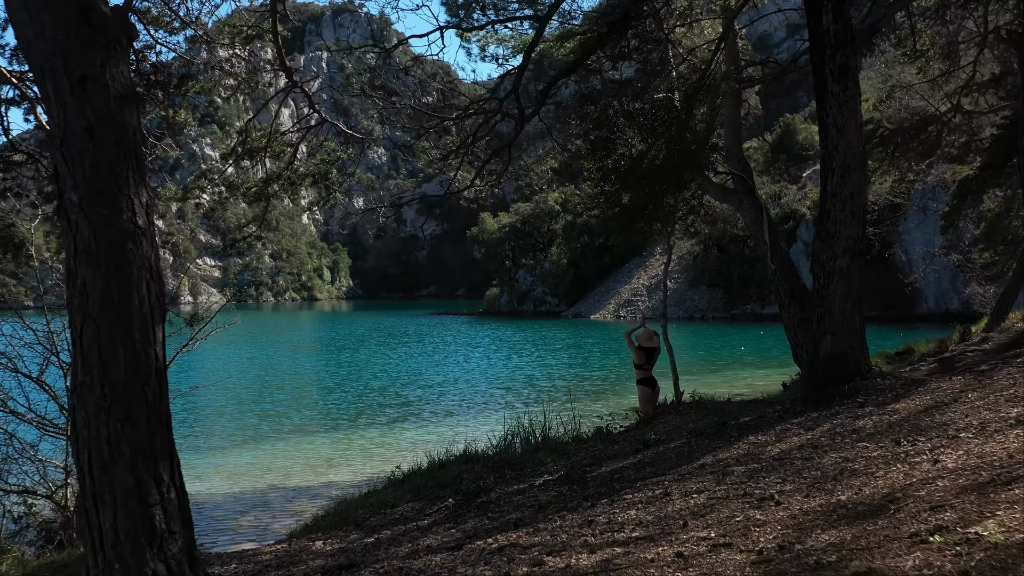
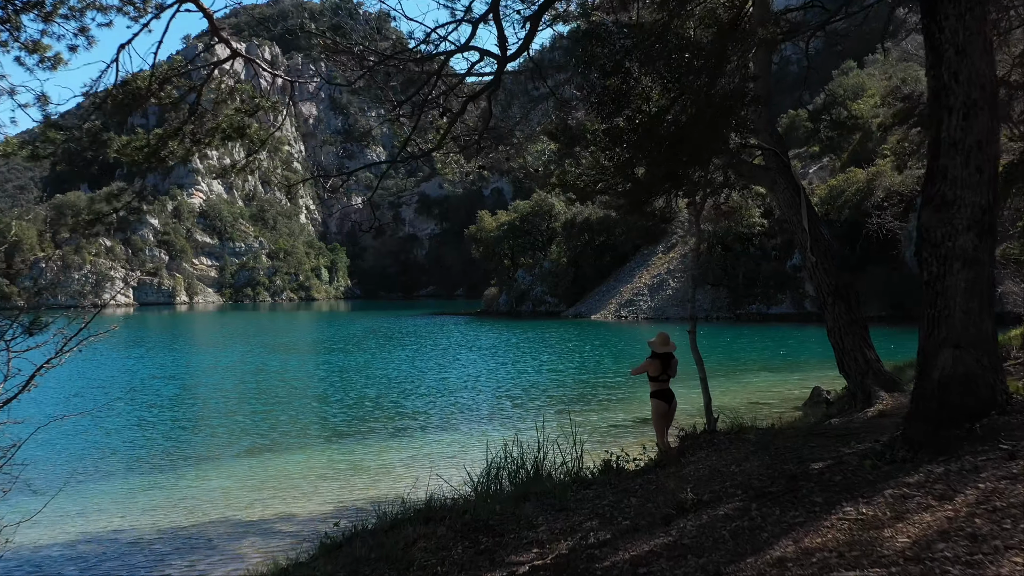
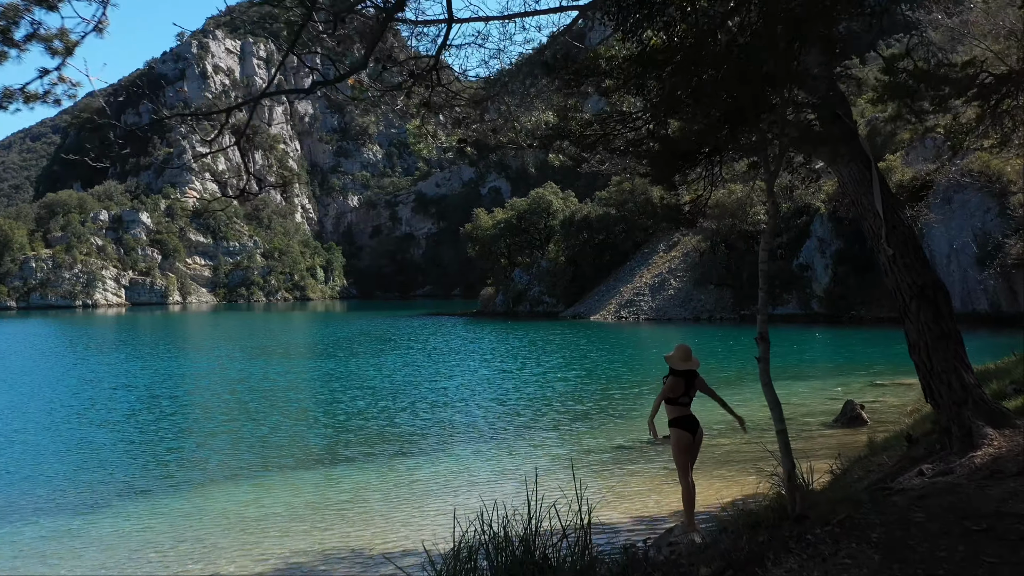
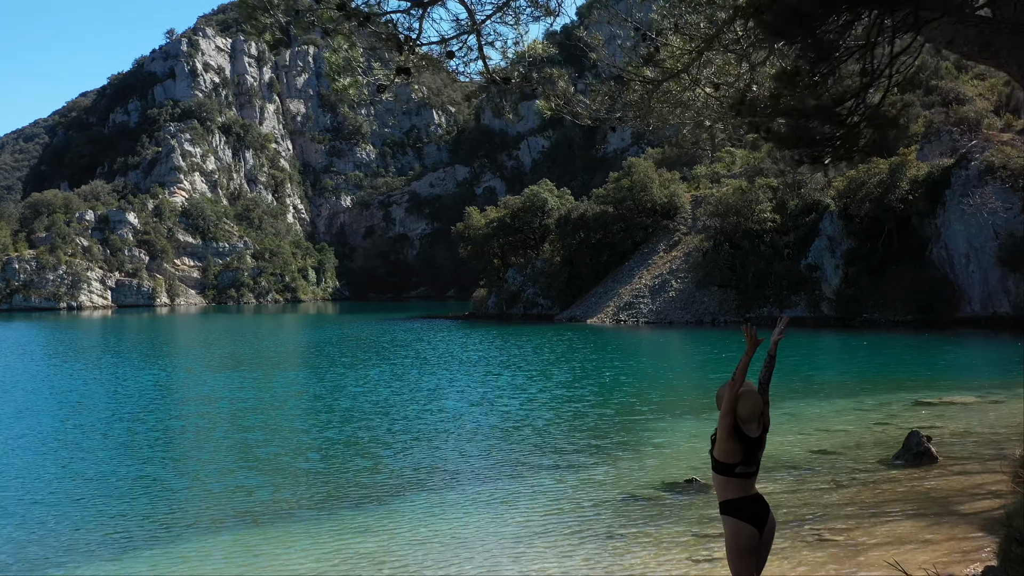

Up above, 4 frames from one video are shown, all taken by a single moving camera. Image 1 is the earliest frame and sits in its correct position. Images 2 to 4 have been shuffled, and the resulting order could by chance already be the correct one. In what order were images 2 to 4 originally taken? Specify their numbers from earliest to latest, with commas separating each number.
2, 3, 4
